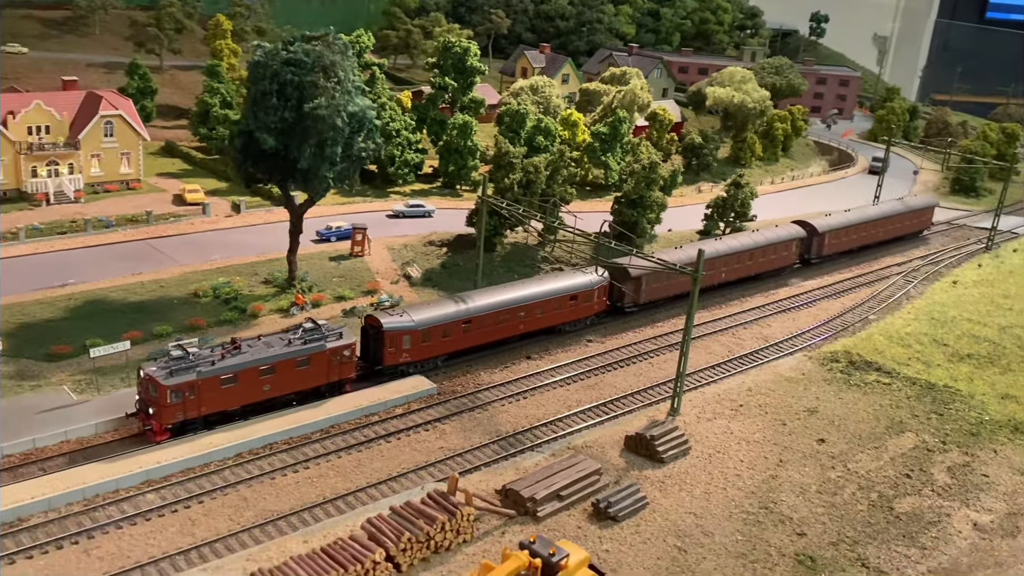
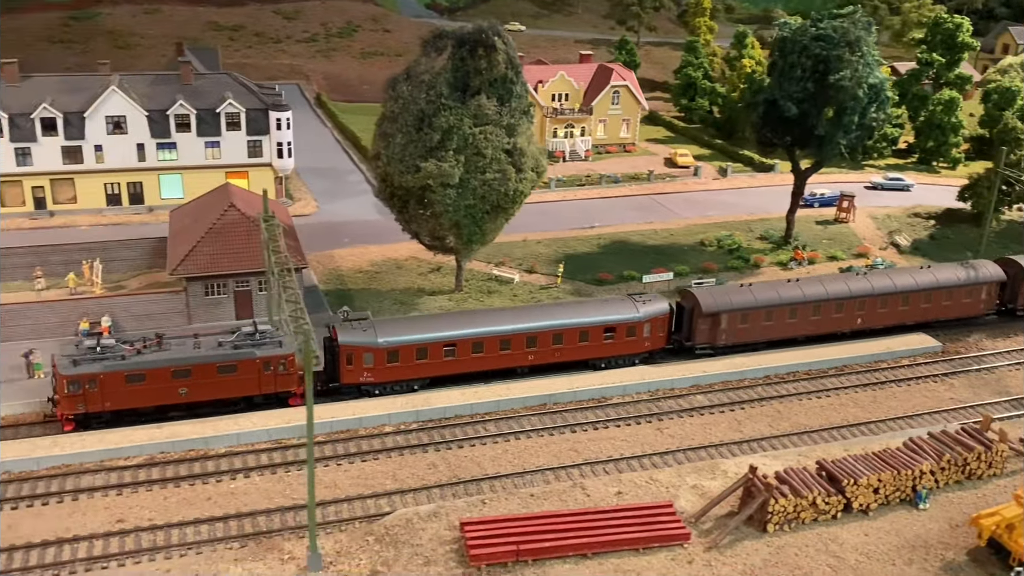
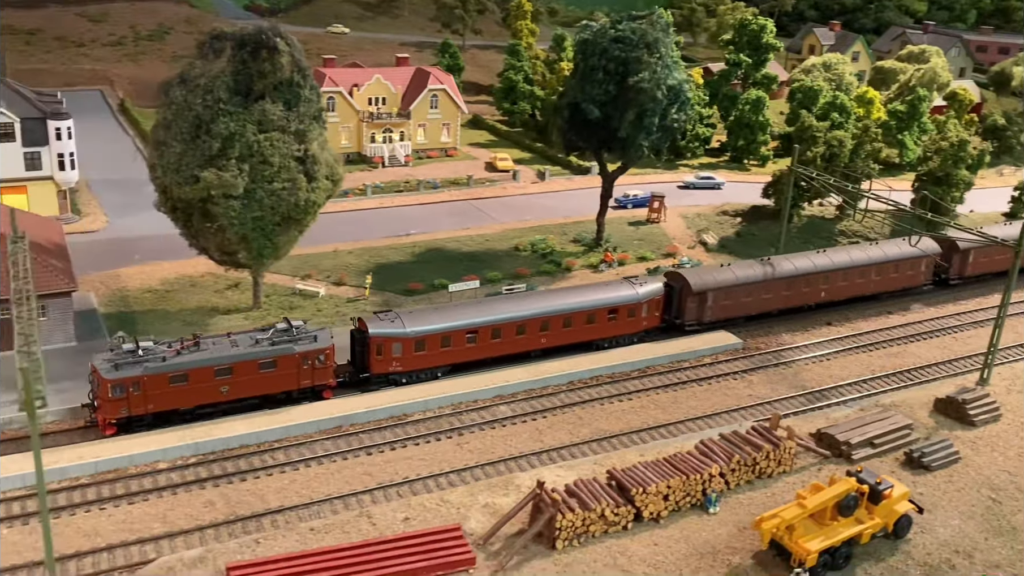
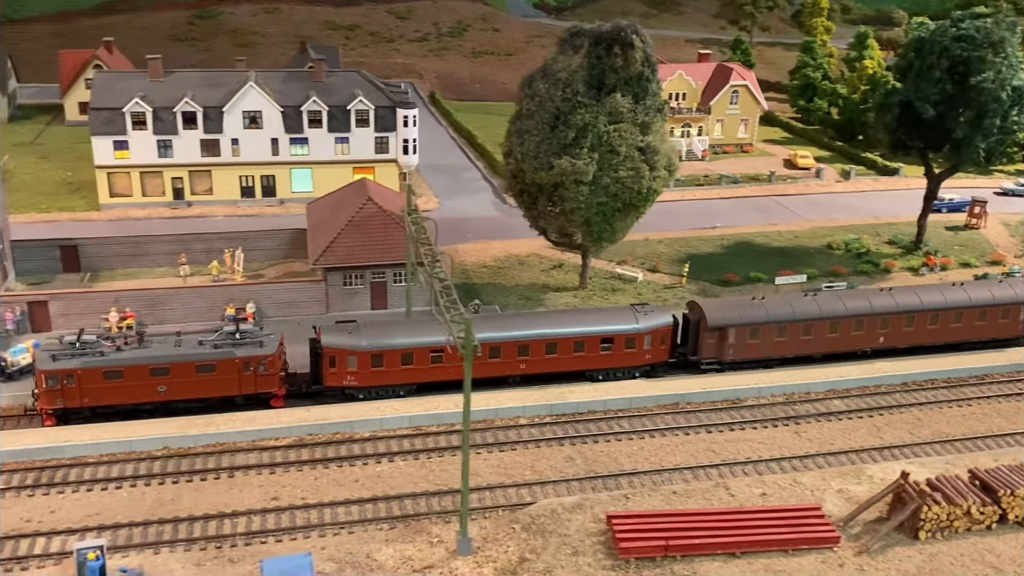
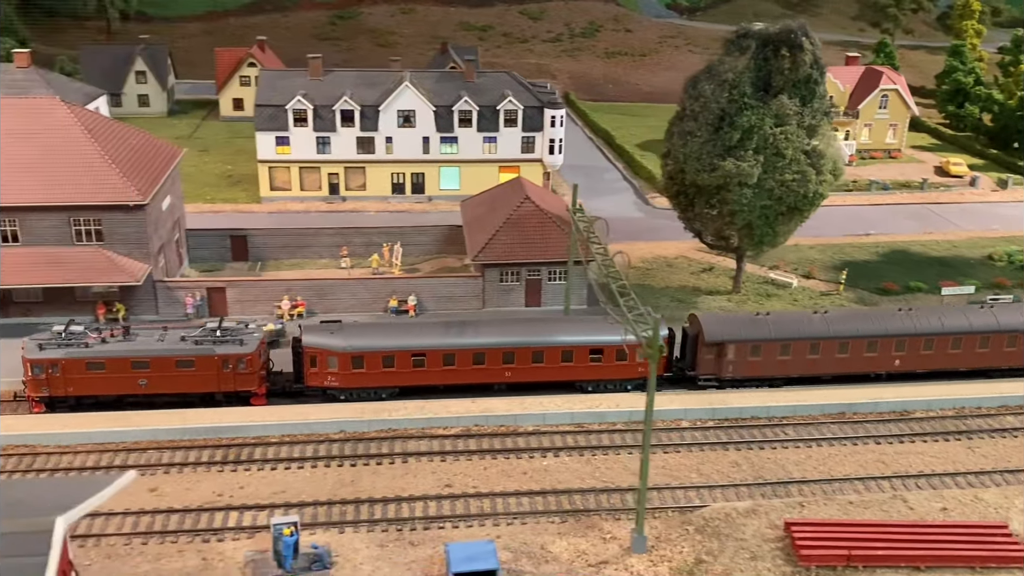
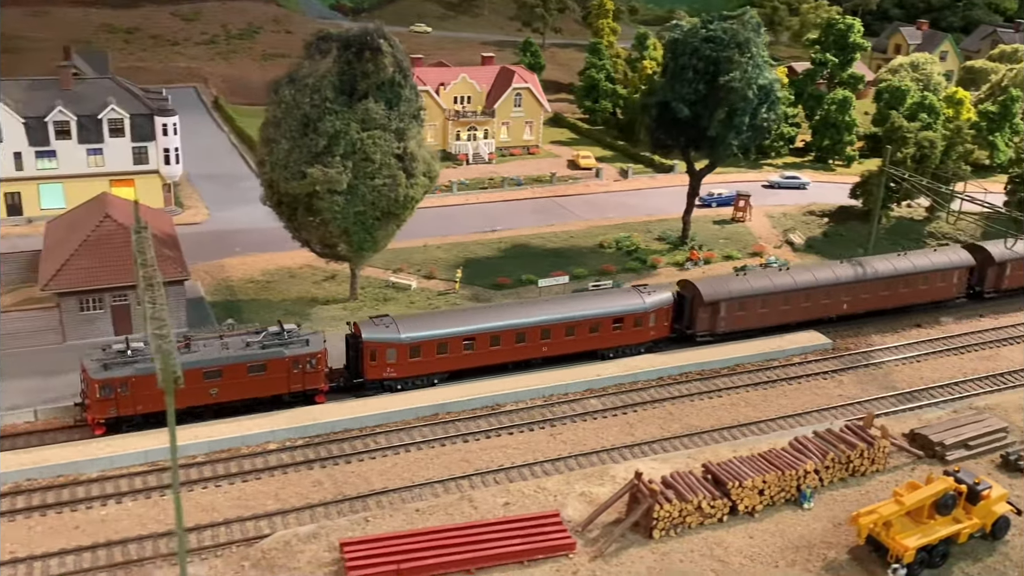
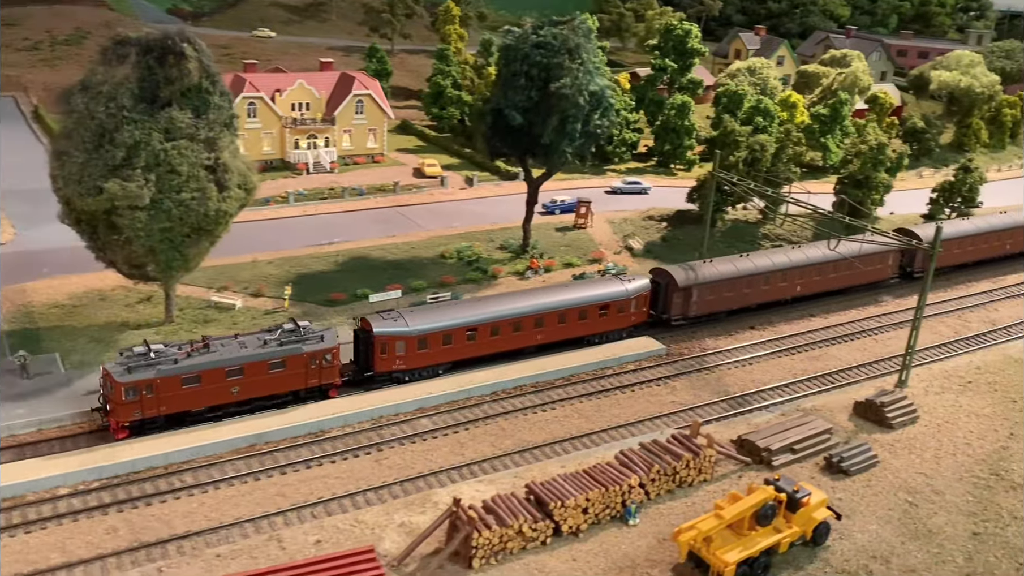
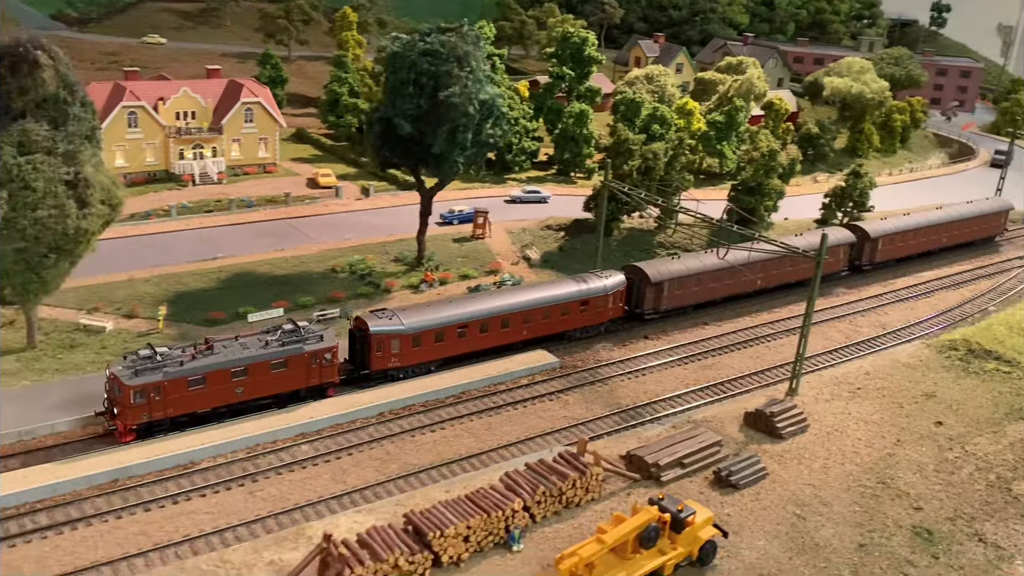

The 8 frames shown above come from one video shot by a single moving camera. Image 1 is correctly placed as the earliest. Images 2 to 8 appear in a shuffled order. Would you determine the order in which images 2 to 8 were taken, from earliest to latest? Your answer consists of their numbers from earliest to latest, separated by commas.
8, 7, 3, 6, 2, 4, 5
